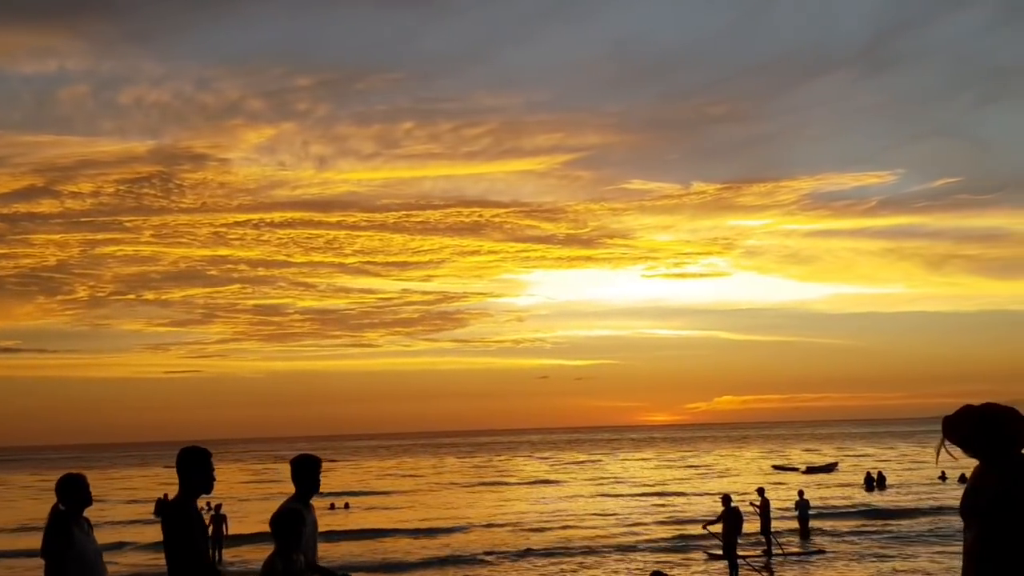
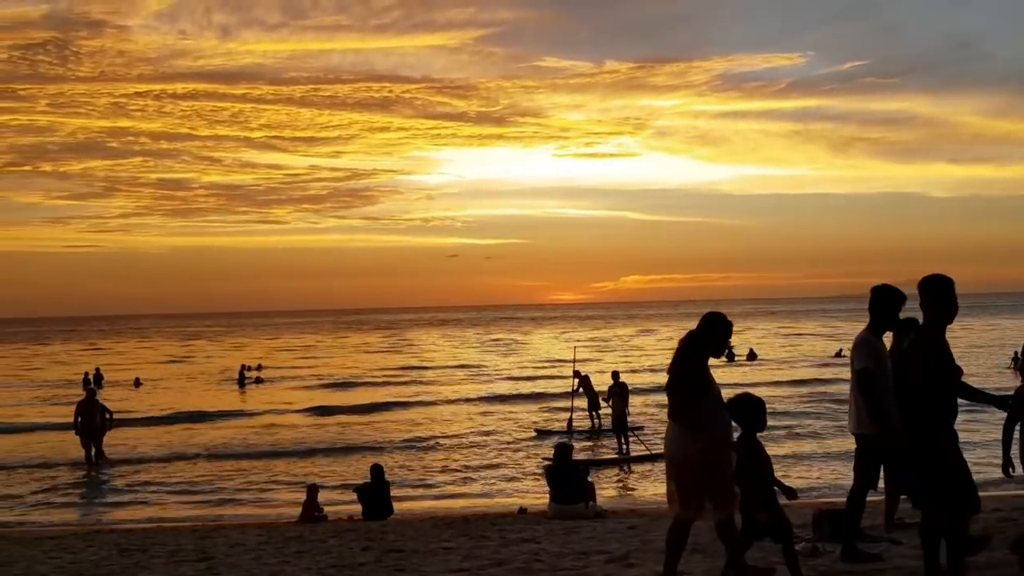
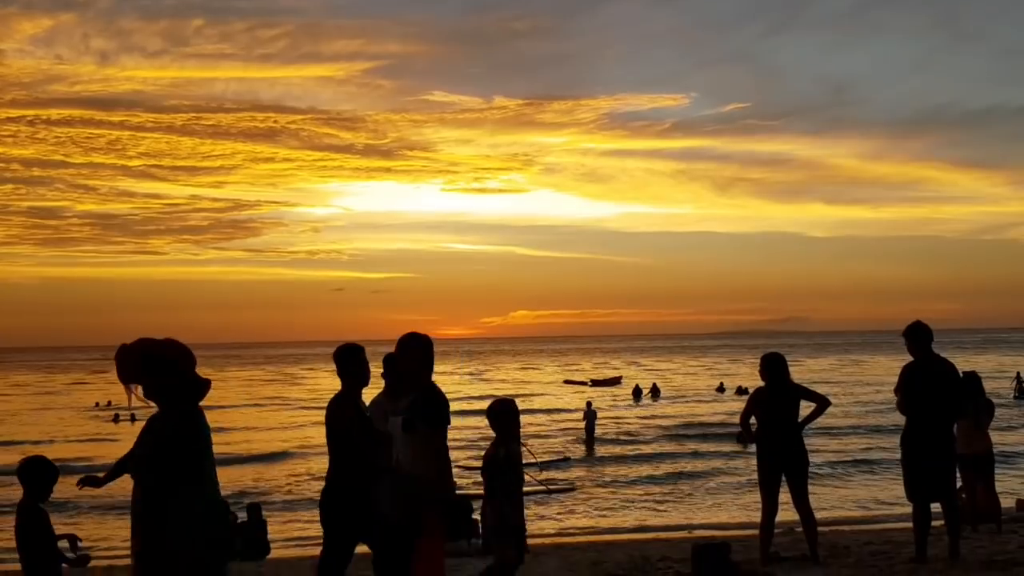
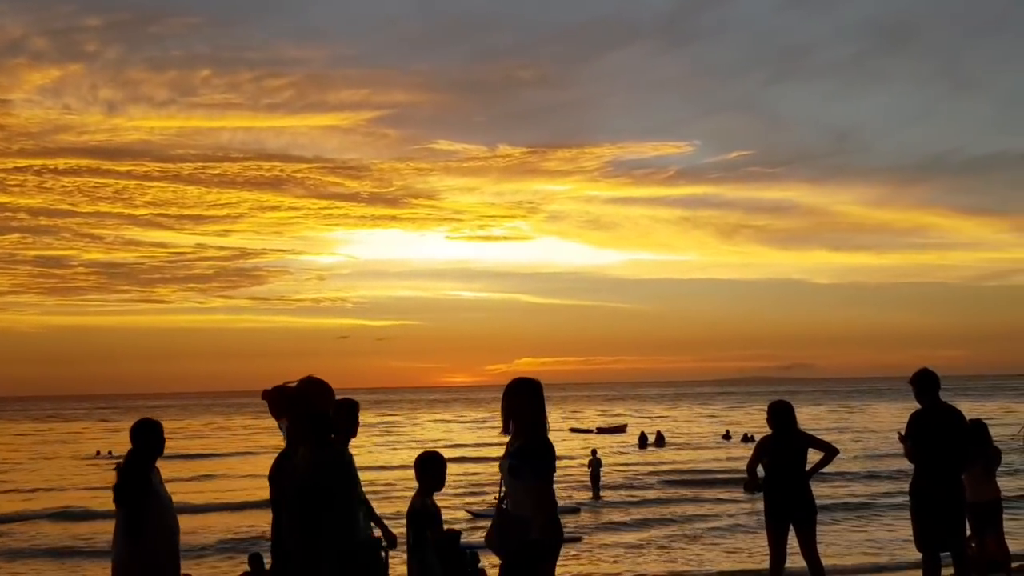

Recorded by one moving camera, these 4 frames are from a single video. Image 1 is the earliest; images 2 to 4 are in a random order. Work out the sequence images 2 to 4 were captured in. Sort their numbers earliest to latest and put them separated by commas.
4, 3, 2
